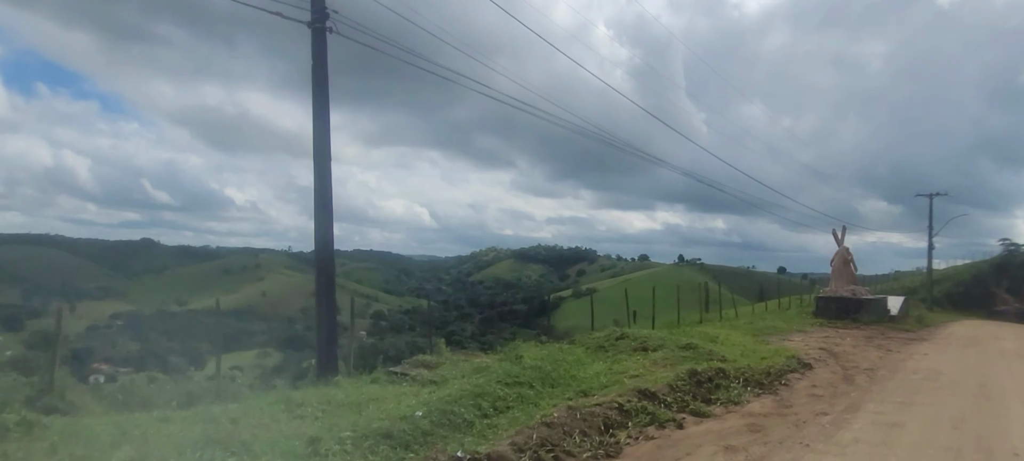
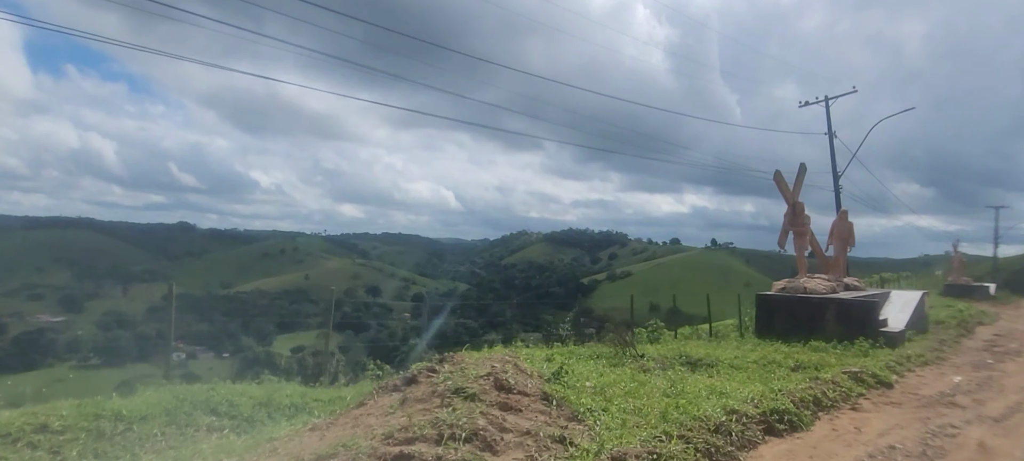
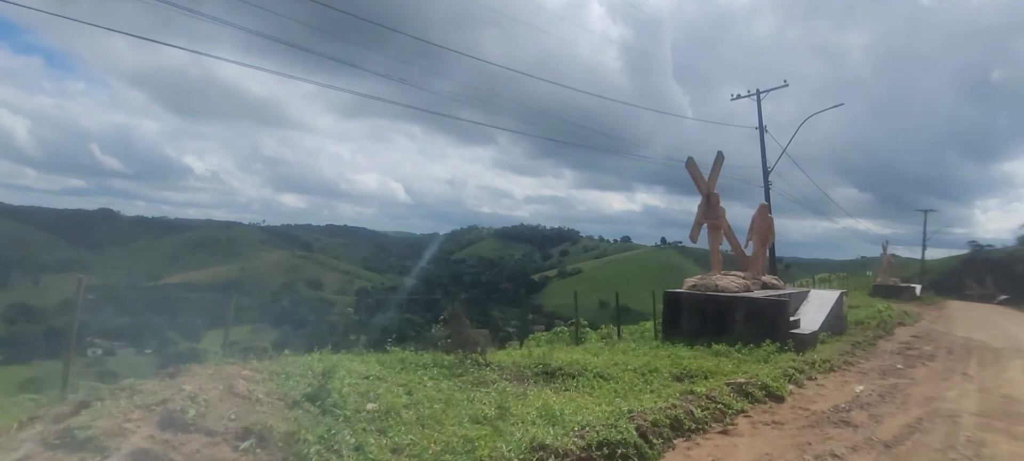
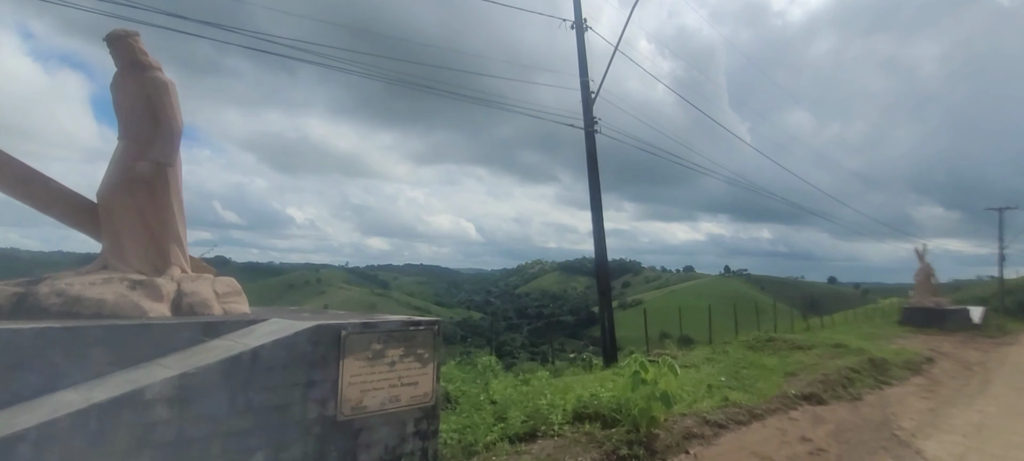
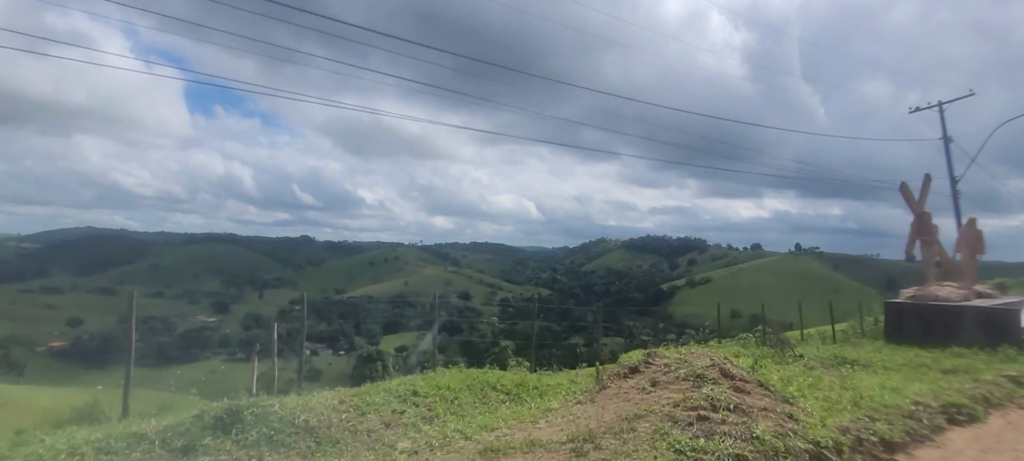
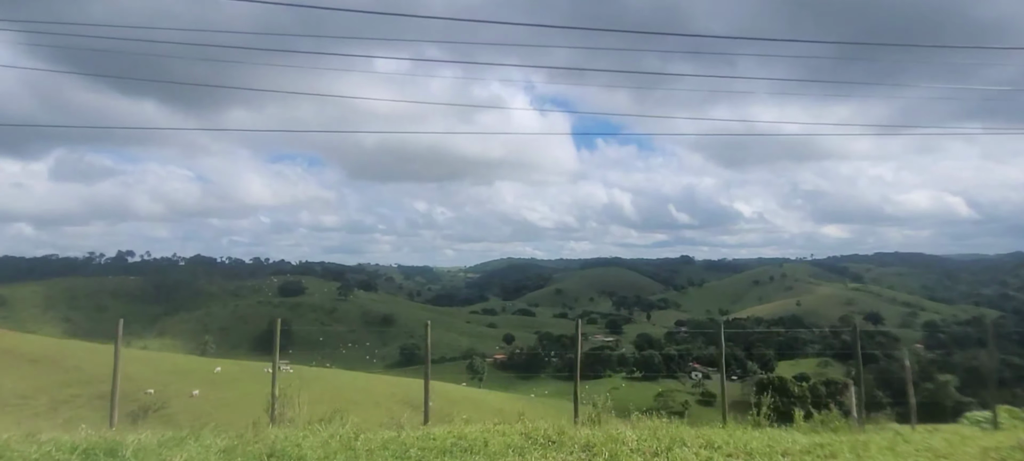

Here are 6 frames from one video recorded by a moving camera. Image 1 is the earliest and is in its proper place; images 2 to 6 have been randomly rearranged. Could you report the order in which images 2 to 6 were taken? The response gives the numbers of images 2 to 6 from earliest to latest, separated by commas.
4, 3, 2, 5, 6
